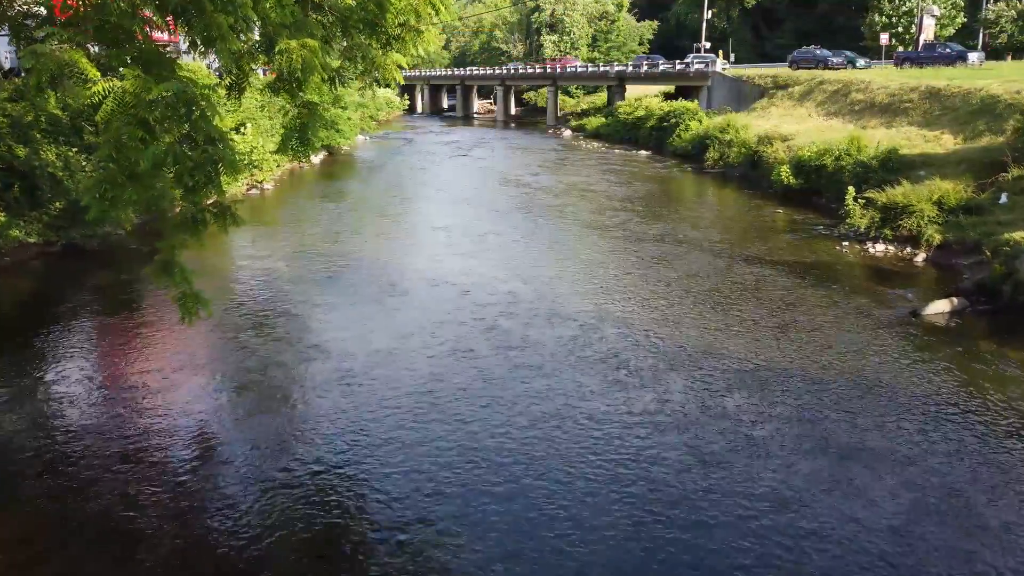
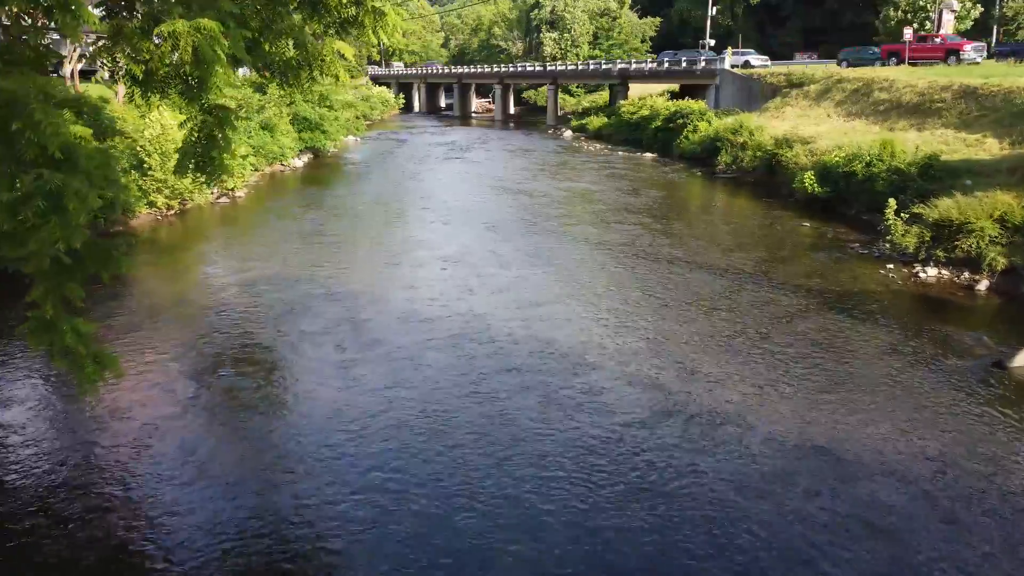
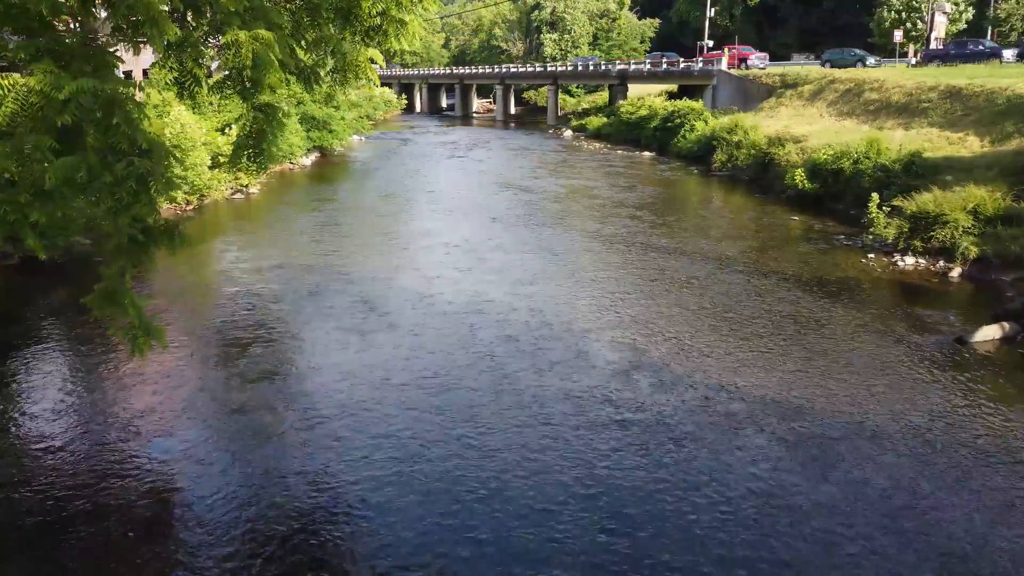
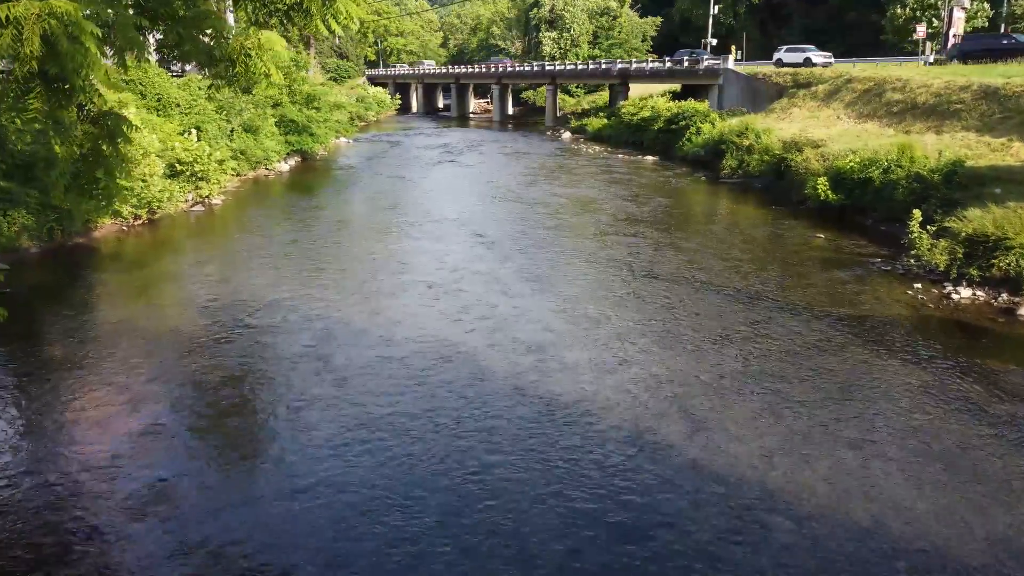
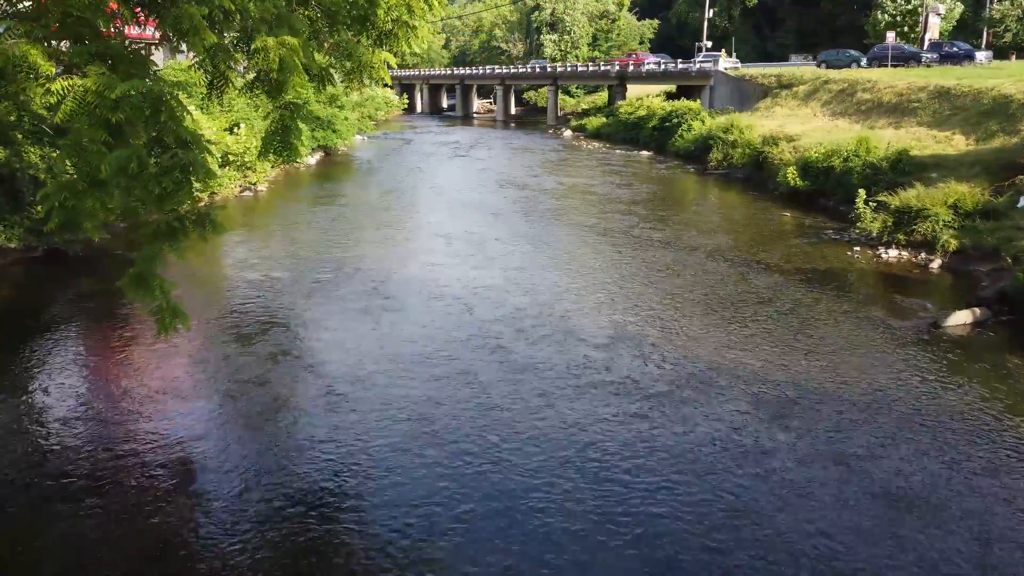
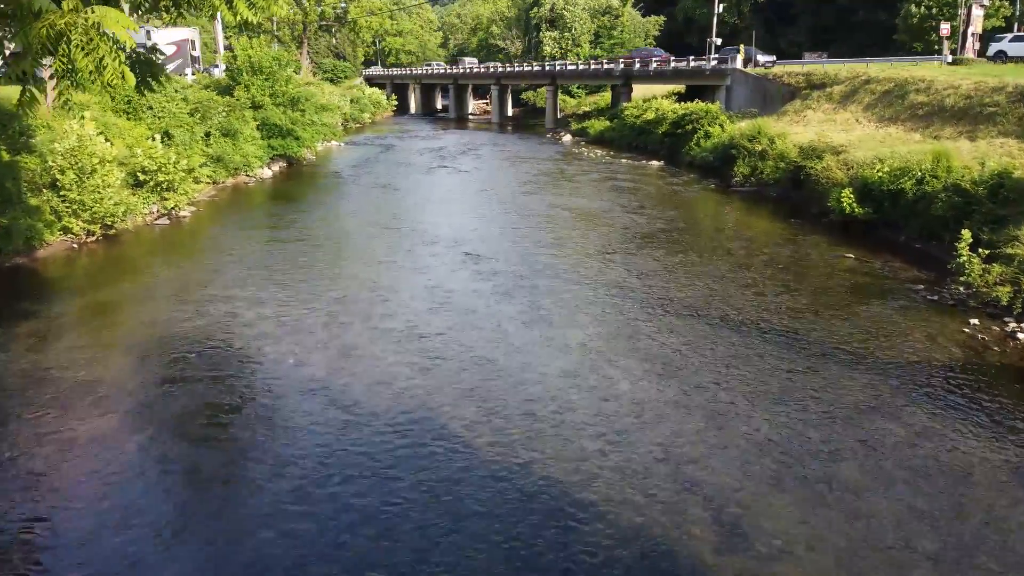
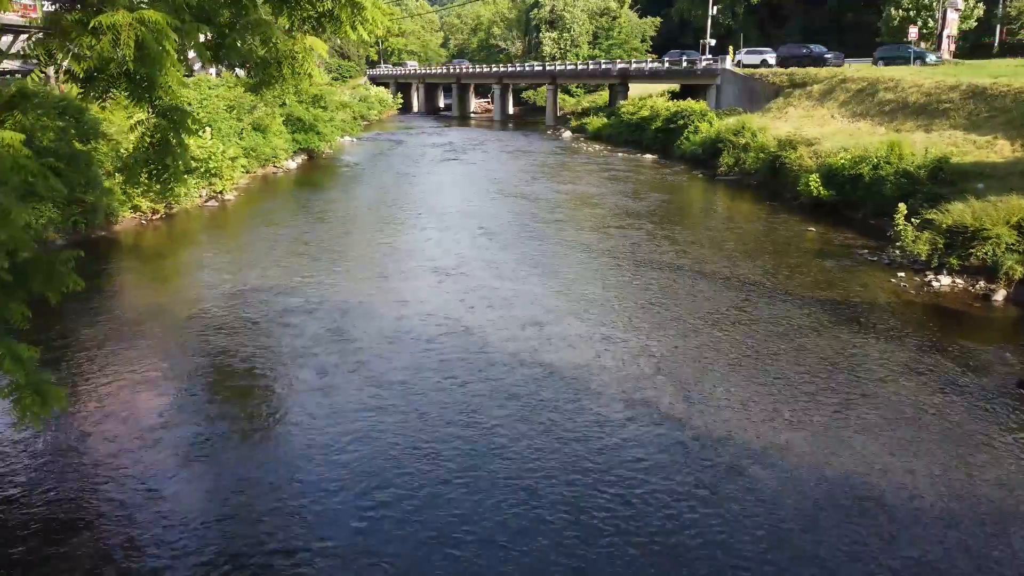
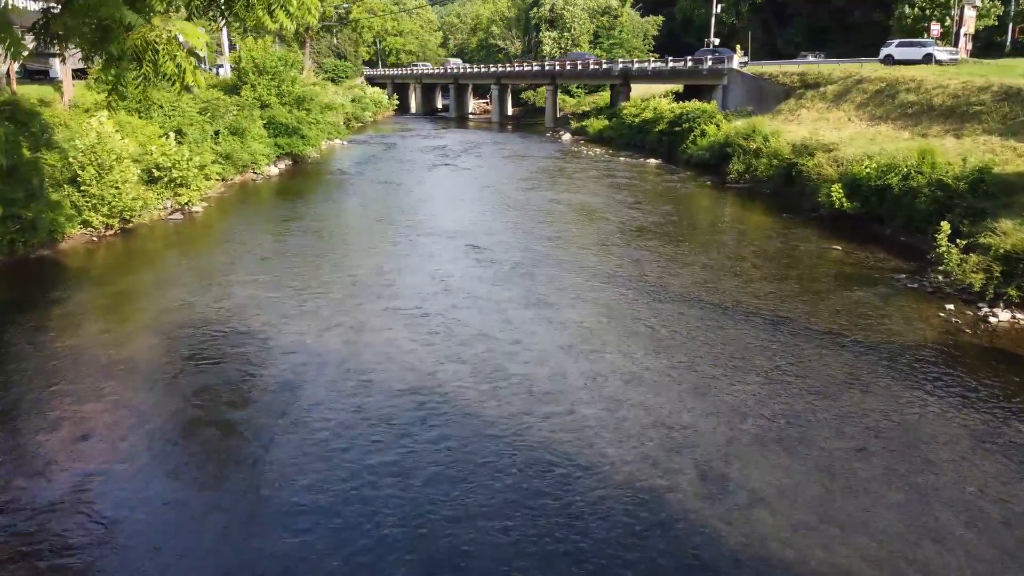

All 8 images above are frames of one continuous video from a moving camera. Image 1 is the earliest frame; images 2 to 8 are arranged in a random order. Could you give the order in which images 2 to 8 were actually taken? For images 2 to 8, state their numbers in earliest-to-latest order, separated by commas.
5, 3, 2, 7, 4, 8, 6
